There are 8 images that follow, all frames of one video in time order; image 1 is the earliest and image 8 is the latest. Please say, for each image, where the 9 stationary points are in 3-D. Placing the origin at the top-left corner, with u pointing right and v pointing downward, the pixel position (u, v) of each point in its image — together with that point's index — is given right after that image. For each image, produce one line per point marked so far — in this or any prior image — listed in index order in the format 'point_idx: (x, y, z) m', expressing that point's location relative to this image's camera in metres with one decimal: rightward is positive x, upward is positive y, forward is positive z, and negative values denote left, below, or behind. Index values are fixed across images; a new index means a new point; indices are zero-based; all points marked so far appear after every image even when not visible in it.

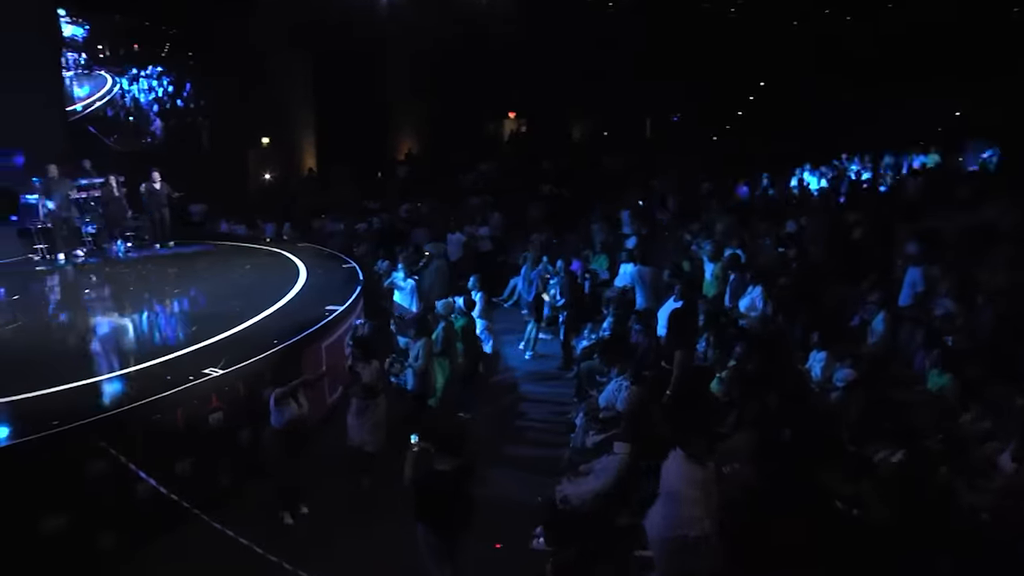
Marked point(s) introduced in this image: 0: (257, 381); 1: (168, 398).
0: (-1.8, -0.7, +6.8) m
1: (-2.2, -0.7, +6.0) m
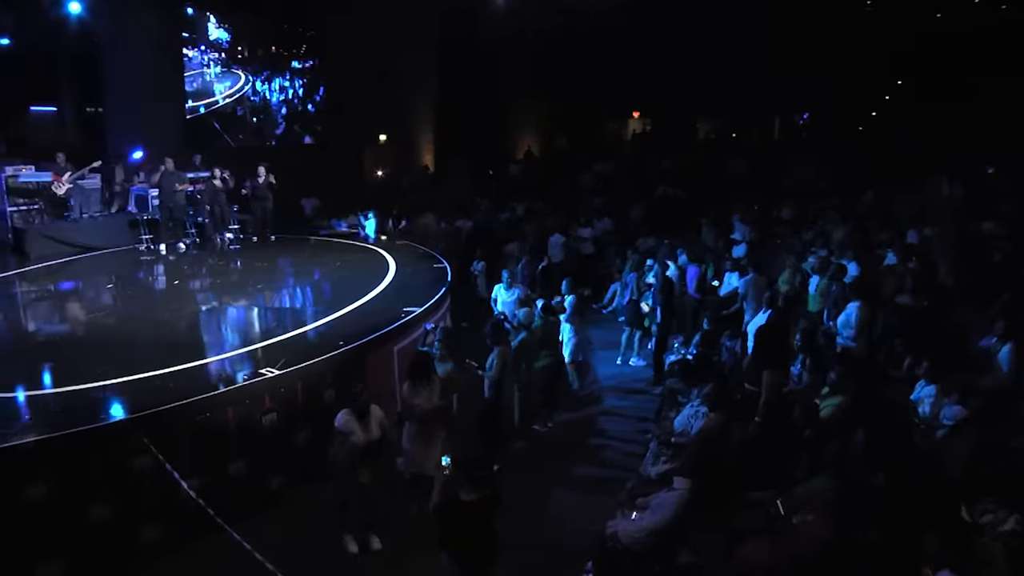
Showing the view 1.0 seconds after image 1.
0: (-1.3, -0.6, +6.5) m
1: (-1.8, -0.7, +5.7) m
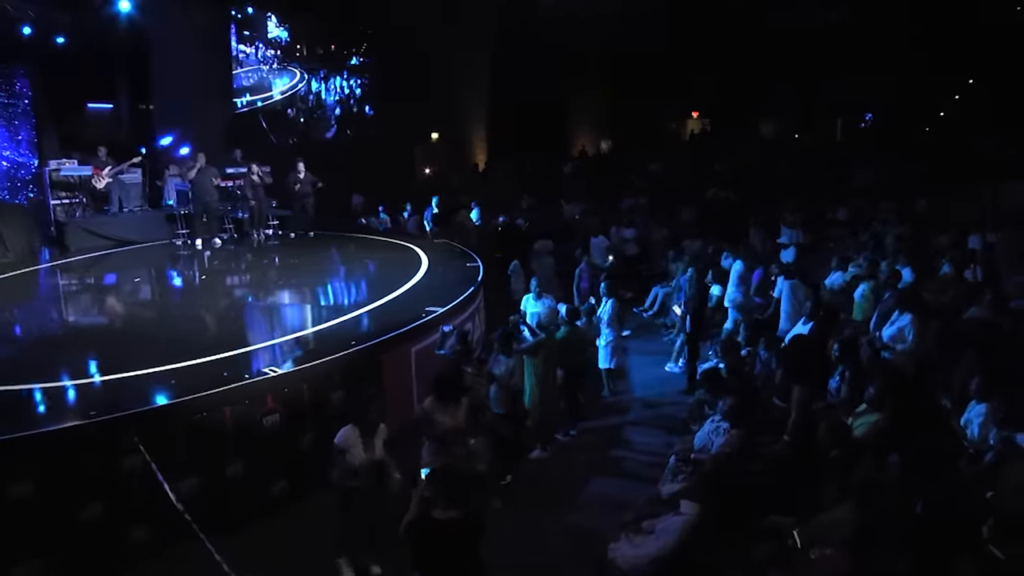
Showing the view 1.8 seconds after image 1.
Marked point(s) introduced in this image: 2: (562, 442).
0: (-1.2, -0.6, +6.2) m
1: (-1.7, -0.6, +5.5) m
2: (+0.4, -1.1, +6.8) m
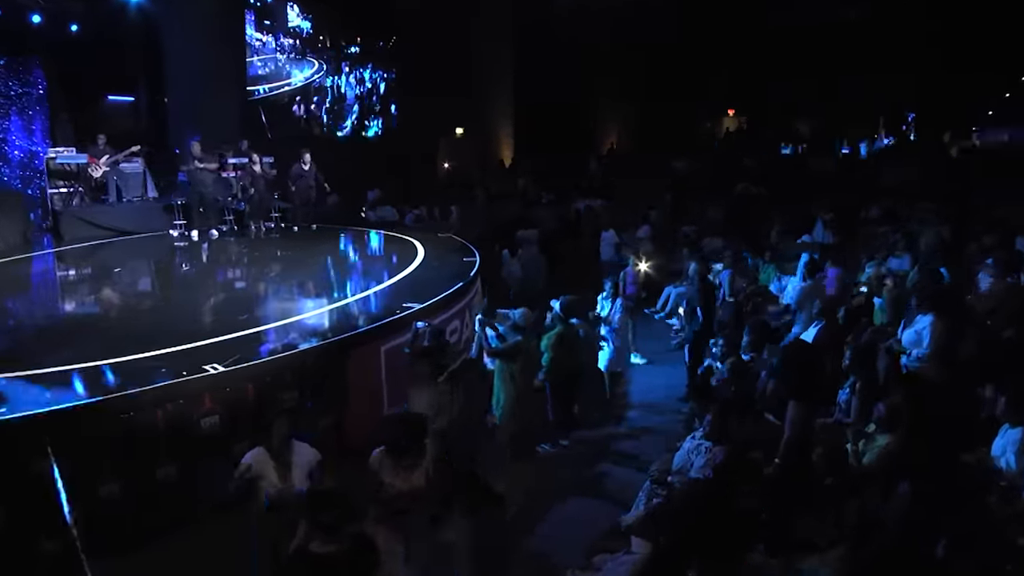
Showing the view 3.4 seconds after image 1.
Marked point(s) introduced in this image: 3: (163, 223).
0: (-1.4, -0.6, +5.6) m
1: (-1.9, -0.6, +4.9) m
2: (+0.2, -1.0, +6.1) m
3: (-5.0, +0.9, +13.3) m
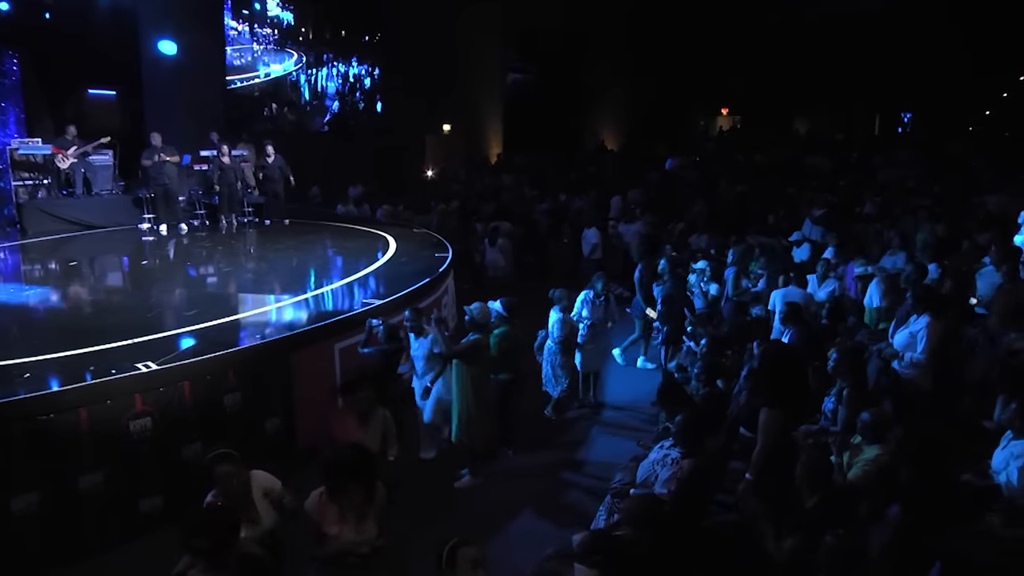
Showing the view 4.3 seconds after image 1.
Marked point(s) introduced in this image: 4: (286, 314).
0: (-1.6, -0.5, +5.1) m
1: (-2.1, -0.5, +4.4) m
2: (0.0, -1.0, +5.7) m
3: (-5.2, +1.0, +12.9) m
4: (-1.5, -0.2, +6.4) m
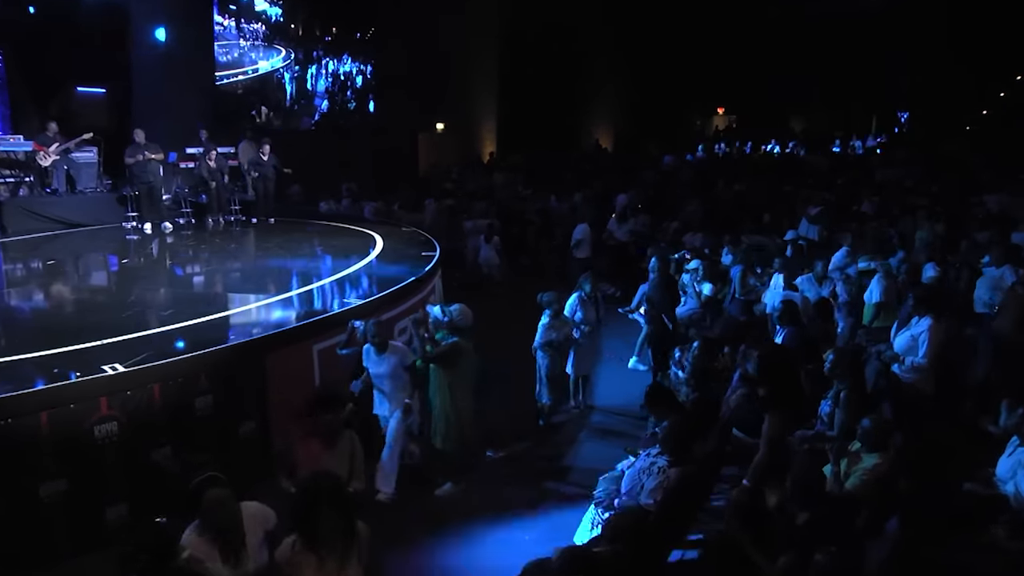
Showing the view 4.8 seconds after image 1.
0: (-1.7, -0.5, +4.9) m
1: (-2.2, -0.5, +4.2) m
2: (-0.1, -1.0, +5.5) m
3: (-5.3, +1.0, +12.6) m
4: (-1.6, -0.2, +6.2) m
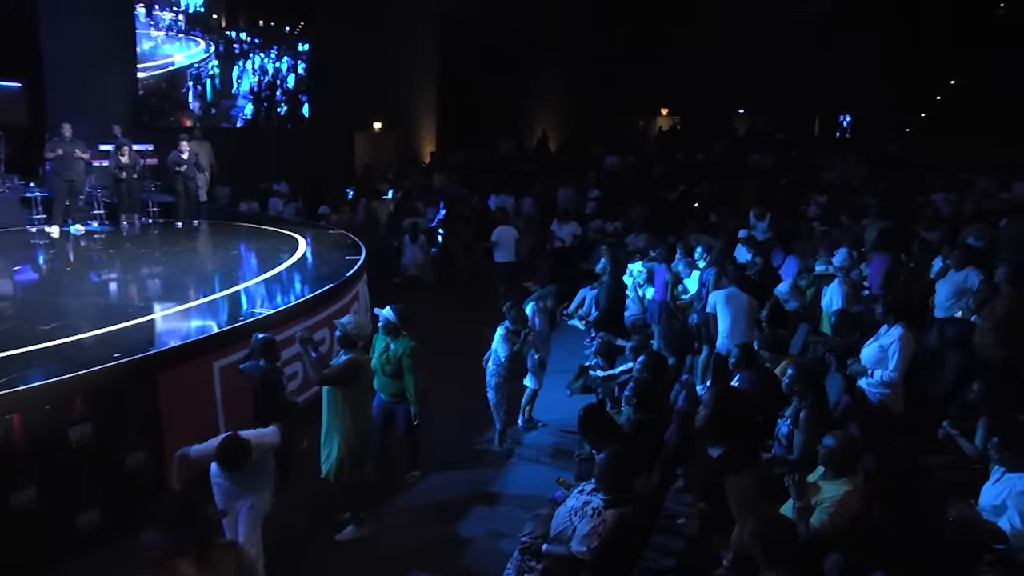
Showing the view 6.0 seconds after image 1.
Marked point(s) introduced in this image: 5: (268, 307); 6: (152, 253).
0: (-2.1, -0.6, +4.3) m
1: (-2.6, -0.6, +3.5) m
2: (-0.5, -1.0, +4.9) m
3: (-6.1, +0.9, +11.8) m
4: (-2.0, -0.2, +5.5) m
5: (-1.5, -0.1, +5.9) m
6: (-3.9, +0.4, +10.2) m
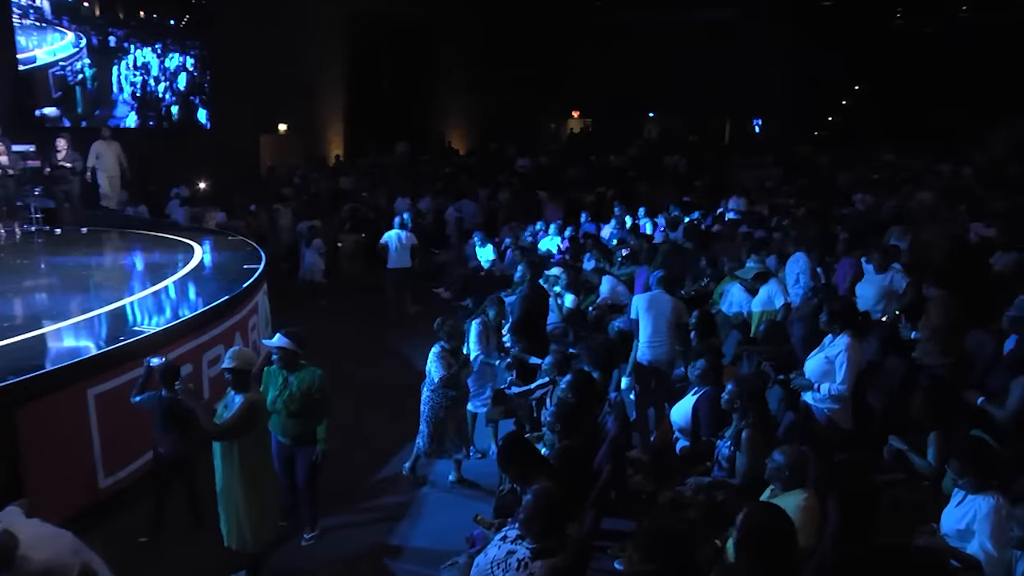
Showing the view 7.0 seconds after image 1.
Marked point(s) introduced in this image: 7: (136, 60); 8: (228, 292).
0: (-2.4, -0.6, +3.6) m
1: (-2.8, -0.6, +2.9) m
2: (-0.9, -1.1, +4.4) m
3: (-7.1, +0.7, +10.8) m
4: (-2.5, -0.3, +4.9) m
5: (-2.0, -0.2, +5.3) m
6: (-4.8, +0.3, +9.4) m
7: (-5.8, +3.7, +15.1) m
8: (-1.9, 0.0, +6.5) m
